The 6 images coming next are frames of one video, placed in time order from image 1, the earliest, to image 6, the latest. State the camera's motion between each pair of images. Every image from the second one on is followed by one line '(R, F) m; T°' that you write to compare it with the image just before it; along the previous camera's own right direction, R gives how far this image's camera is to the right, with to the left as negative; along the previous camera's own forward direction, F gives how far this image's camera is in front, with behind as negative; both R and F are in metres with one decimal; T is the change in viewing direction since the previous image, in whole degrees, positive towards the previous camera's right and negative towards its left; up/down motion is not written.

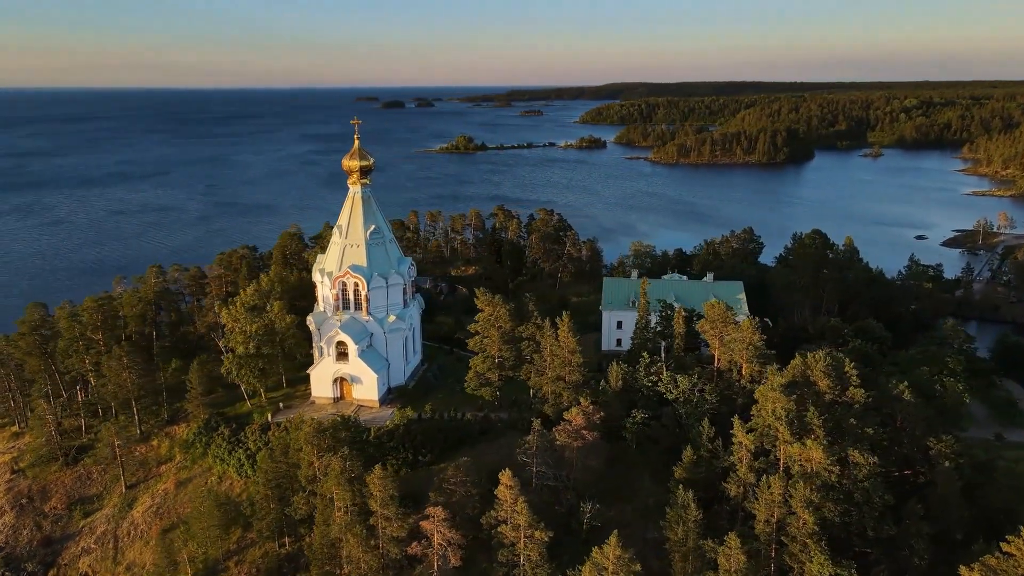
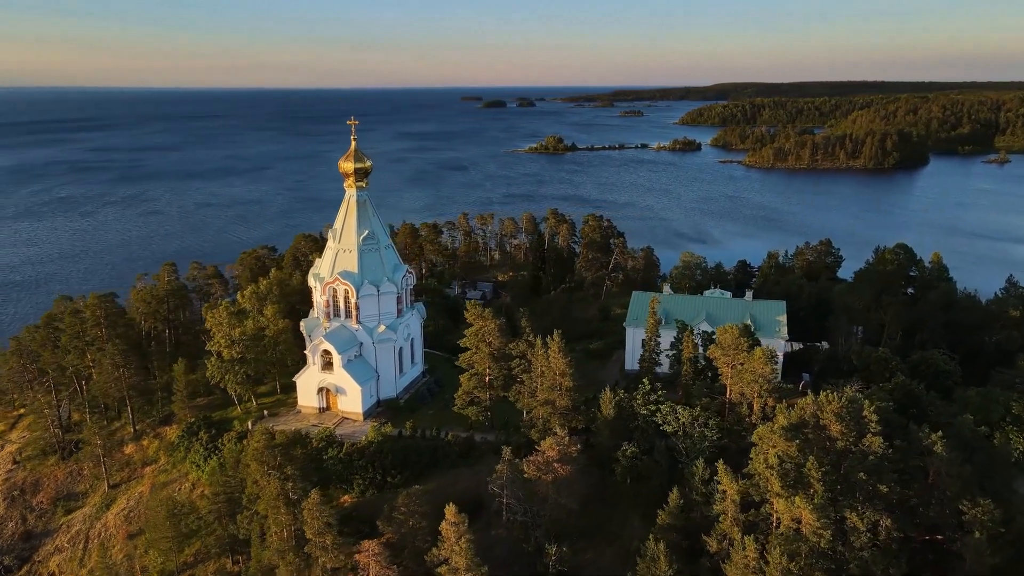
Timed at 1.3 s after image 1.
(+3.8, +2.2) m; -7°
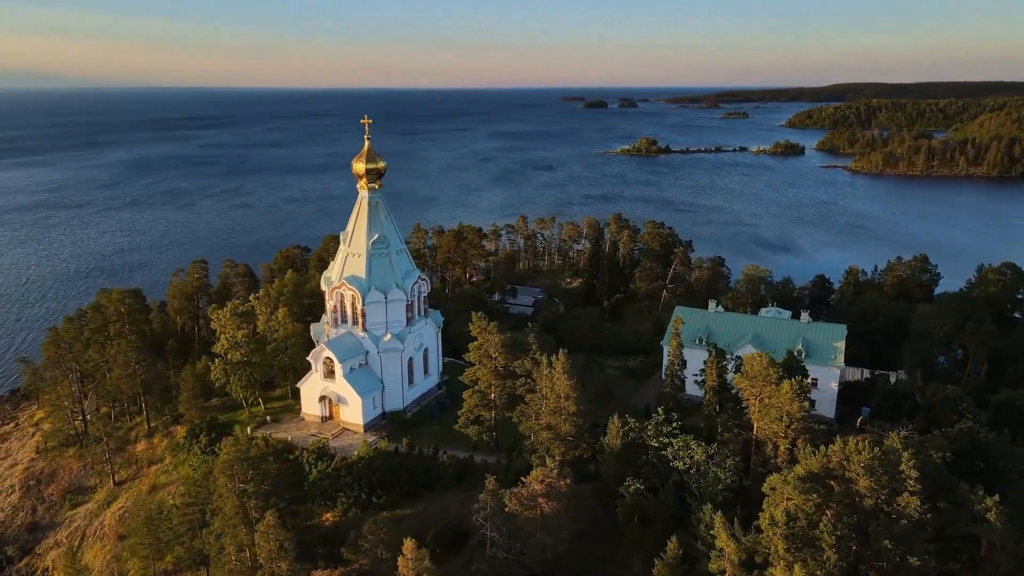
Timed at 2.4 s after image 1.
(+3.0, +2.1) m; -7°
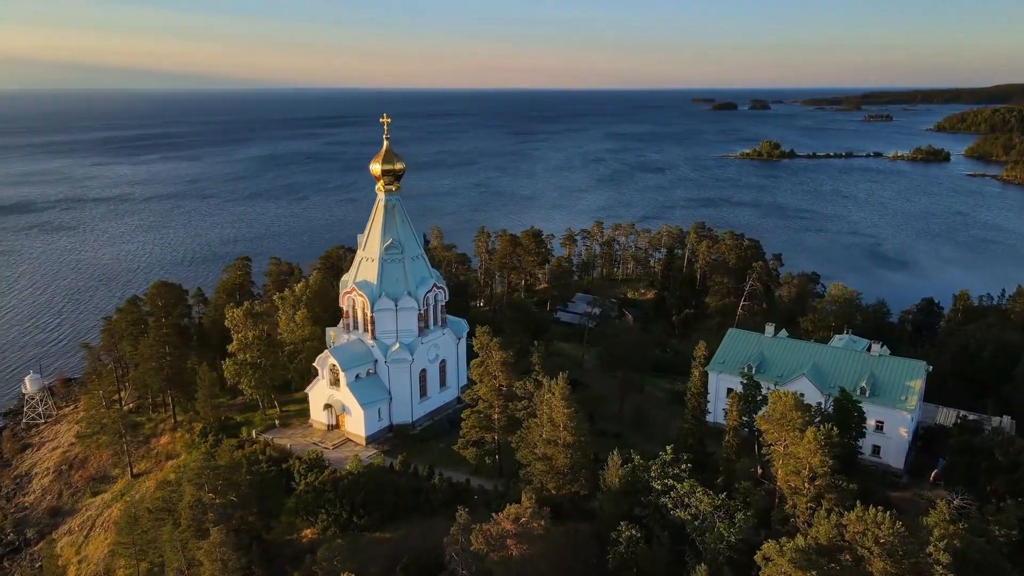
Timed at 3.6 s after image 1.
(+3.5, +2.2) m; -9°
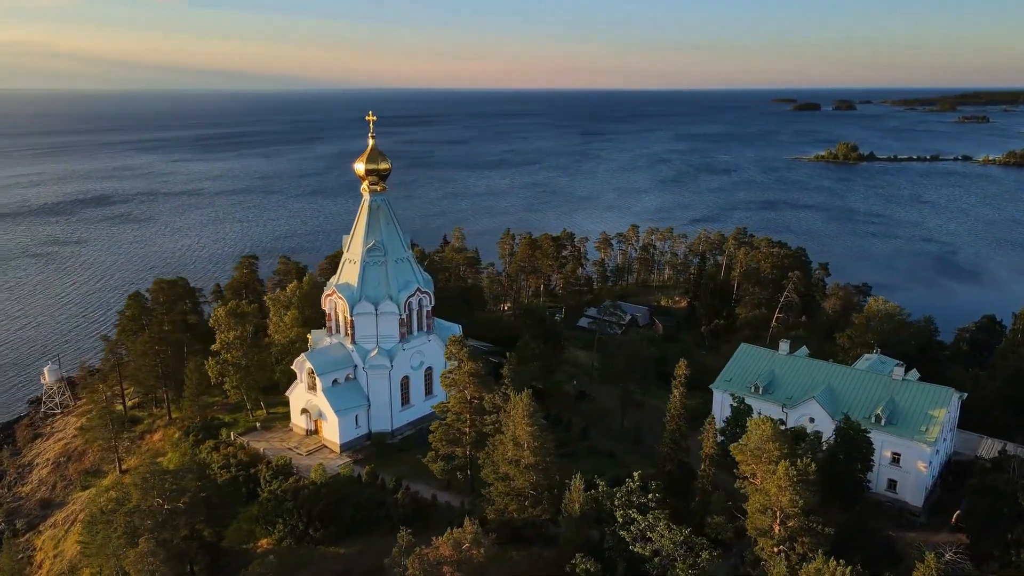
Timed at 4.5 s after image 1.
(+3.0, +1.4) m; -6°
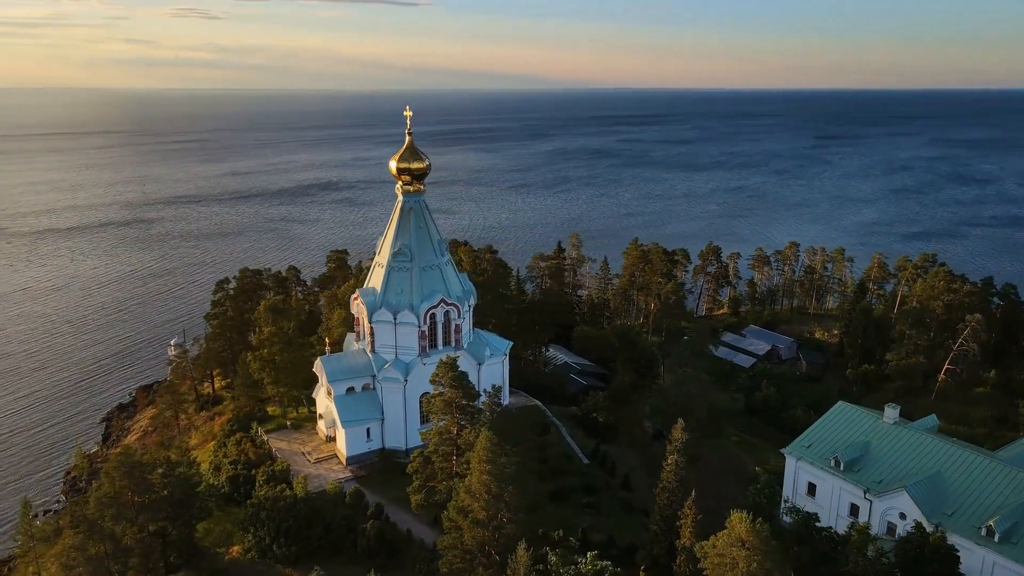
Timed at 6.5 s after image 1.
(+5.9, +3.8) m; -17°
